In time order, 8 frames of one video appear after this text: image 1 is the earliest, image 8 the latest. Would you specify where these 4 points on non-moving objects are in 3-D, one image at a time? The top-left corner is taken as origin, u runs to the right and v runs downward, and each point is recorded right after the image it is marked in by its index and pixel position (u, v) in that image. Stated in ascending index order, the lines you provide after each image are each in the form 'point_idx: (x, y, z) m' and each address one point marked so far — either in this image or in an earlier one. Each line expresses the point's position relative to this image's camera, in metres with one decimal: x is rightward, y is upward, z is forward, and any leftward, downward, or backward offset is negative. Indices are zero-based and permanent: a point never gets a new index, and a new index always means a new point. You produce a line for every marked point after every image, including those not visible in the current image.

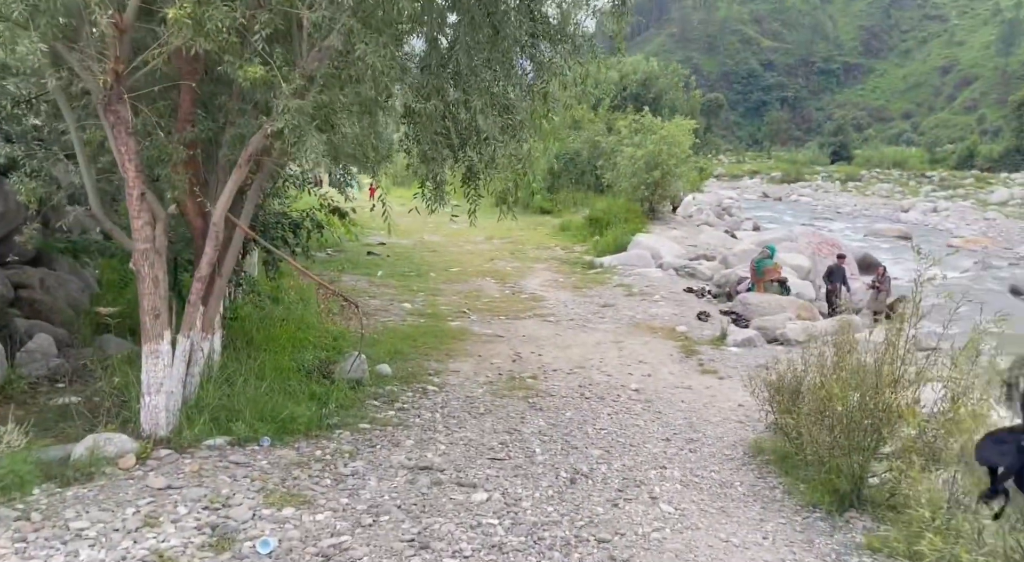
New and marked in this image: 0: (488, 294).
0: (-0.4, -0.2, +13.3) m
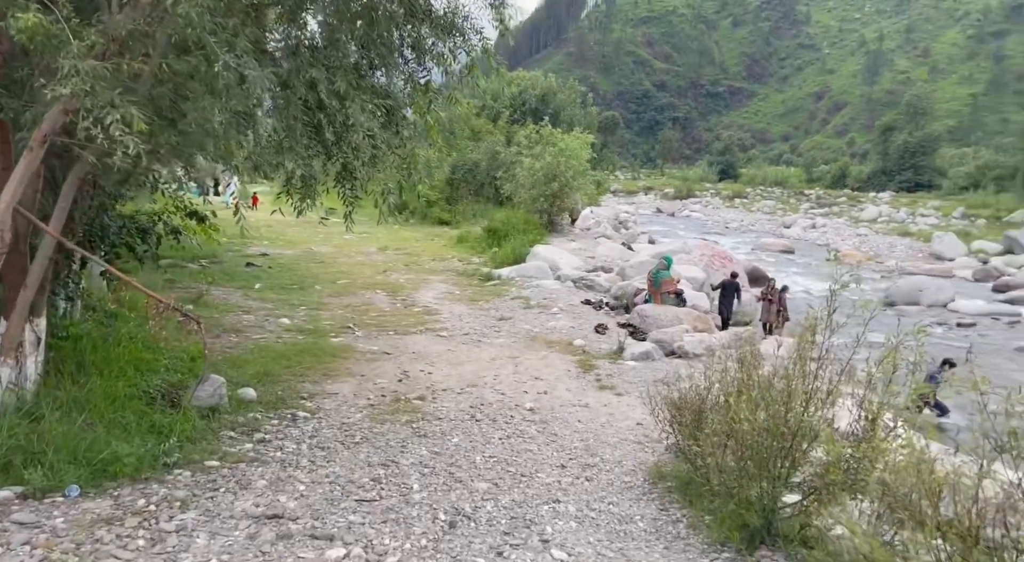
0: (-2.3, -0.5, +12.5) m
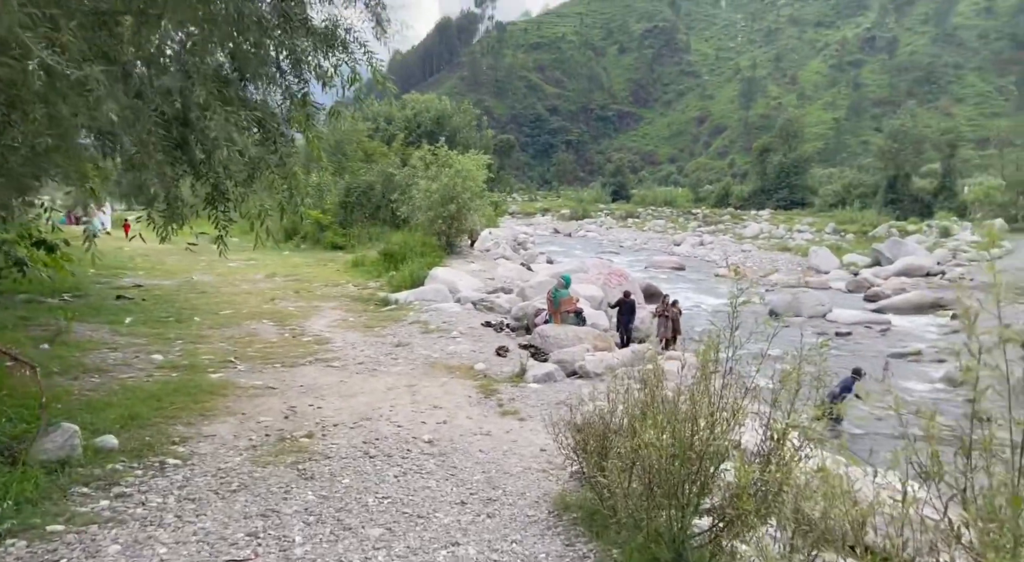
0: (-4.0, -0.9, +11.7) m
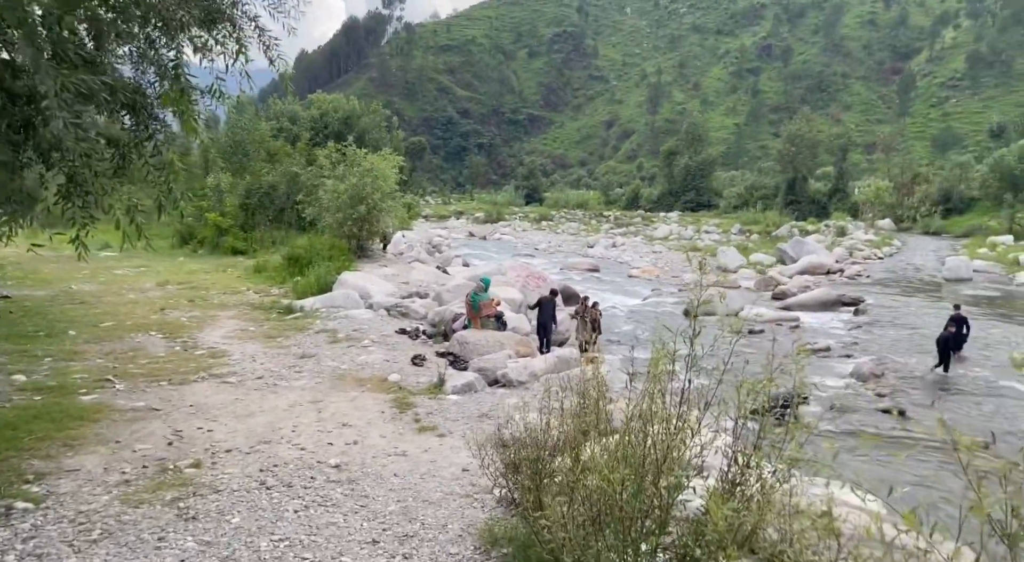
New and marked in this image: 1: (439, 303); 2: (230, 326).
0: (-5.3, -1.0, +10.5) m
1: (-1.5, -0.5, +15.2) m
2: (-5.0, -0.8, +12.9) m
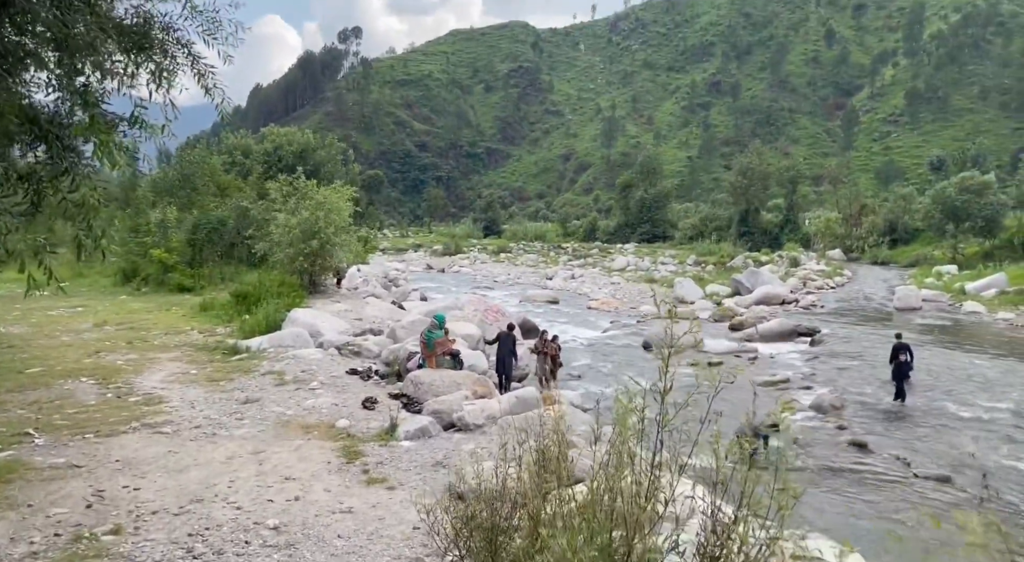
0: (-5.8, -1.6, +9.8) m
1: (-2.4, -1.2, +14.6) m
2: (-5.7, -1.5, +12.1) m
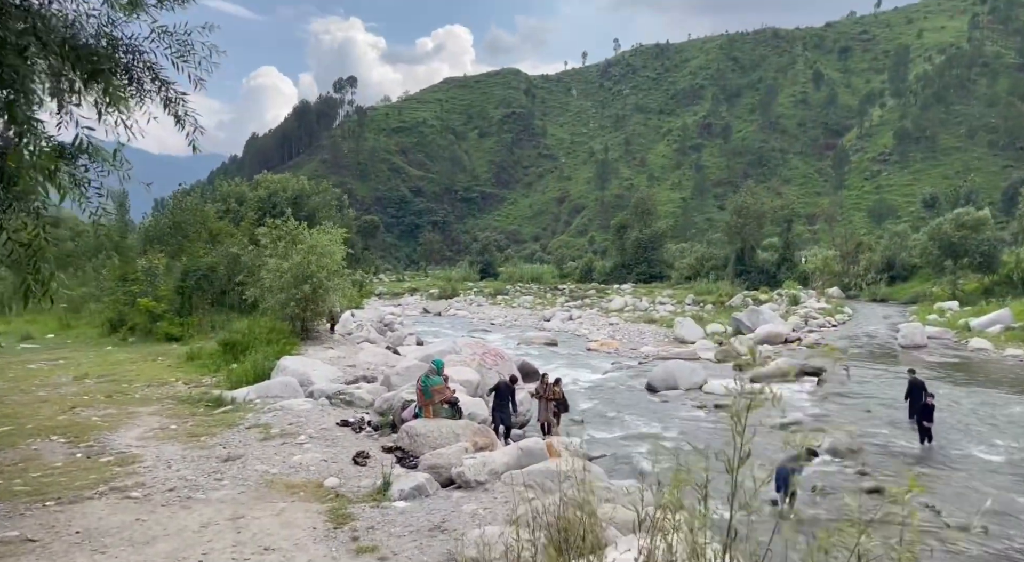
0: (-5.8, -2.2, +9.0) m
1: (-2.4, -2.1, +13.9) m
2: (-5.7, -2.2, +11.4) m
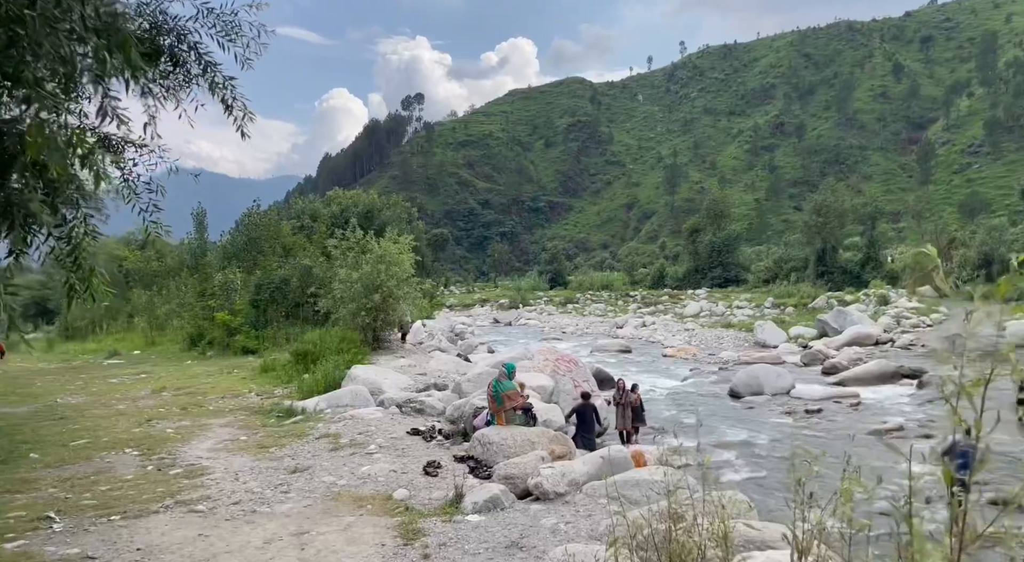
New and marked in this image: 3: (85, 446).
0: (-4.8, -2.4, +8.8) m
1: (-1.0, -2.1, +13.4) m
2: (-4.5, -2.4, +11.2) m
3: (-6.3, -2.4, +10.6) m
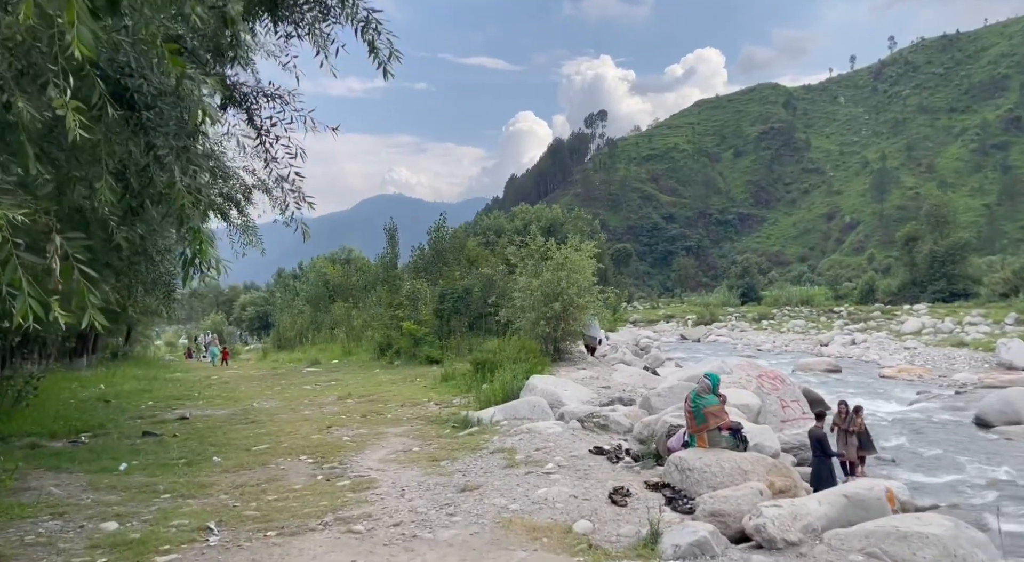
0: (-2.6, -2.3, +8.4) m
1: (+2.2, -2.1, +11.9) m
2: (-1.7, -2.4, +10.6) m
3: (-3.6, -2.4, +10.5) m
